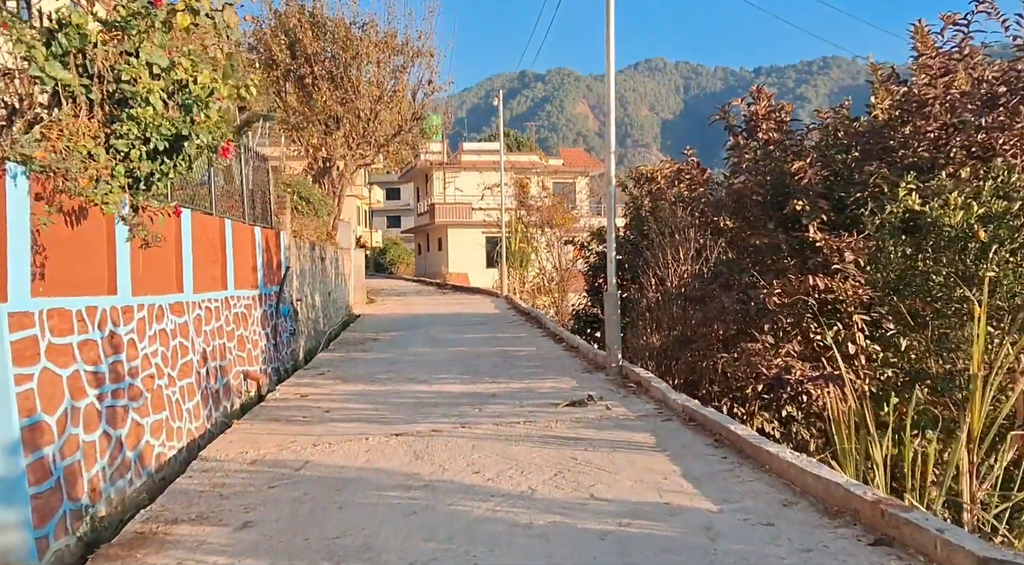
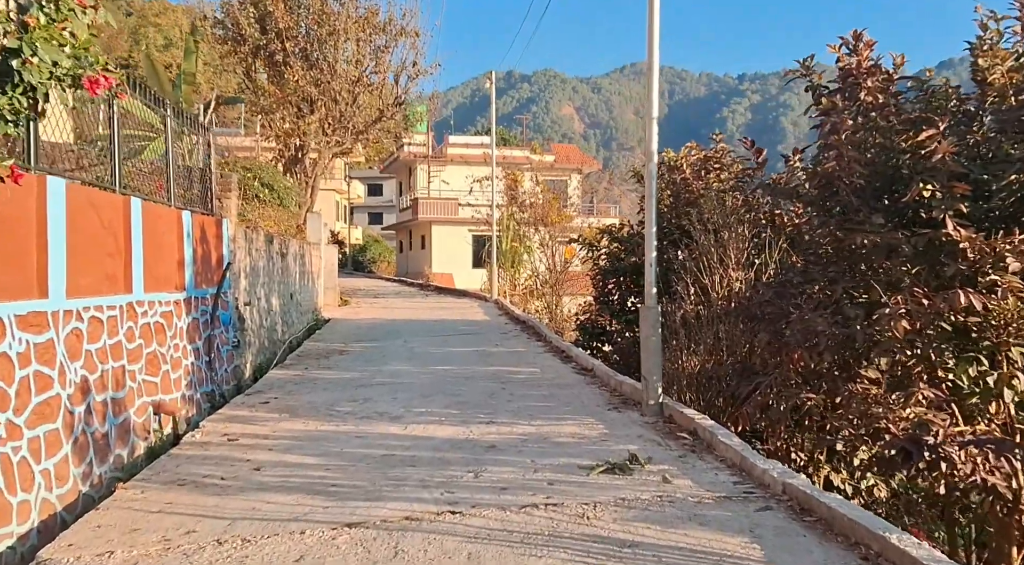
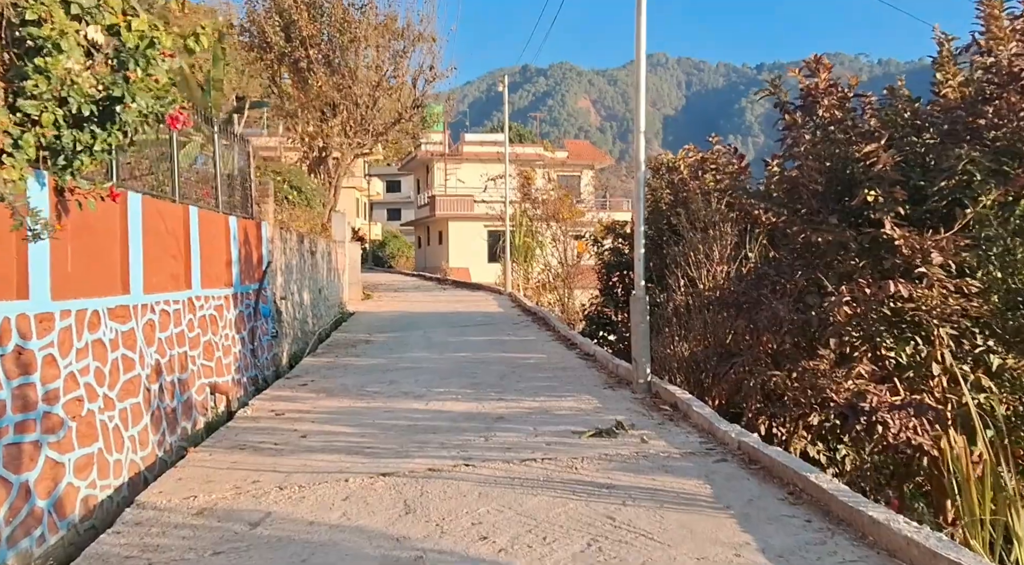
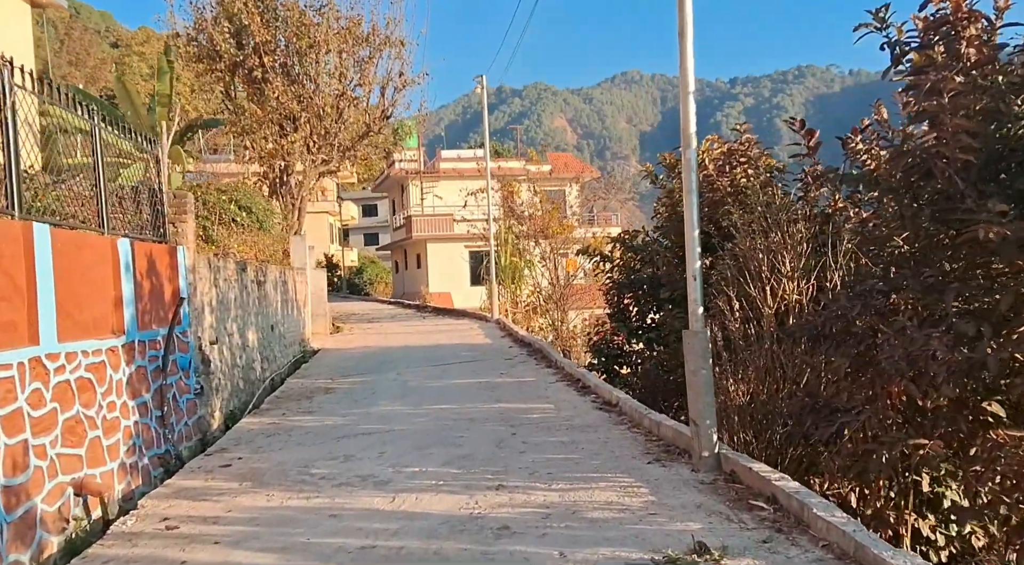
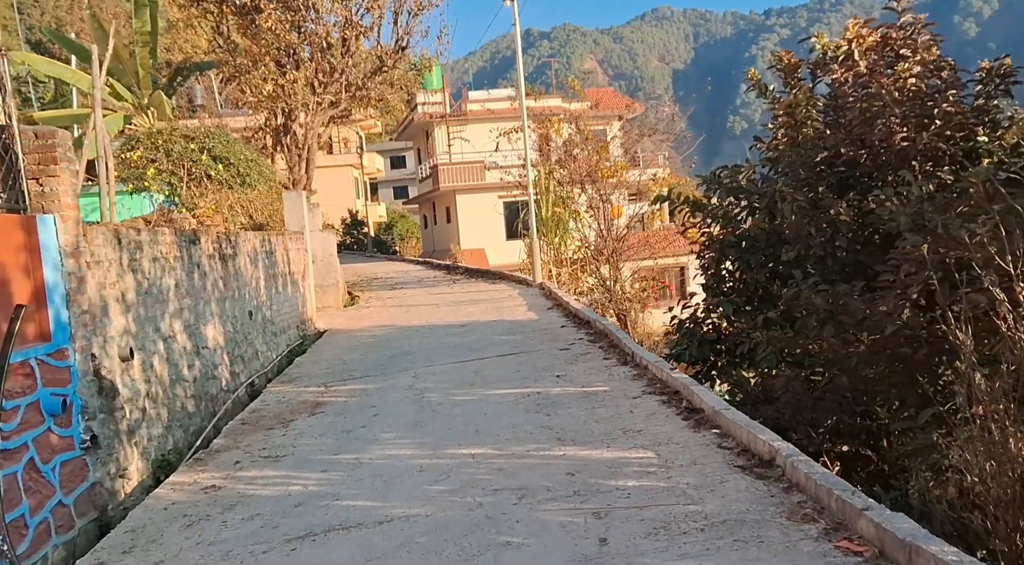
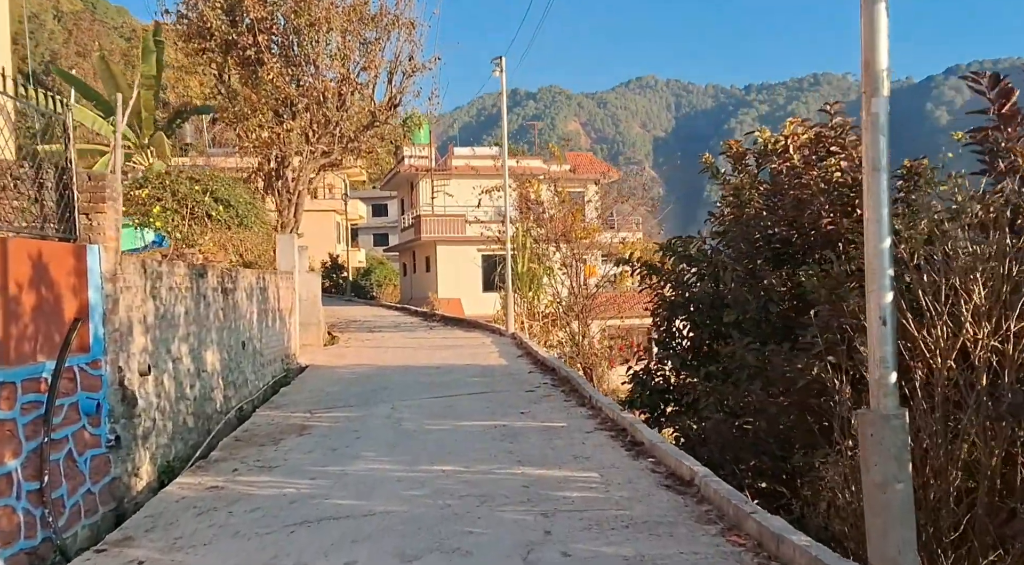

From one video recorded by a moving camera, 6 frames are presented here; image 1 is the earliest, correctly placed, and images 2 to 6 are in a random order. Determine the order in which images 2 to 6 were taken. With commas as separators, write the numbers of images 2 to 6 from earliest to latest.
3, 2, 4, 6, 5
